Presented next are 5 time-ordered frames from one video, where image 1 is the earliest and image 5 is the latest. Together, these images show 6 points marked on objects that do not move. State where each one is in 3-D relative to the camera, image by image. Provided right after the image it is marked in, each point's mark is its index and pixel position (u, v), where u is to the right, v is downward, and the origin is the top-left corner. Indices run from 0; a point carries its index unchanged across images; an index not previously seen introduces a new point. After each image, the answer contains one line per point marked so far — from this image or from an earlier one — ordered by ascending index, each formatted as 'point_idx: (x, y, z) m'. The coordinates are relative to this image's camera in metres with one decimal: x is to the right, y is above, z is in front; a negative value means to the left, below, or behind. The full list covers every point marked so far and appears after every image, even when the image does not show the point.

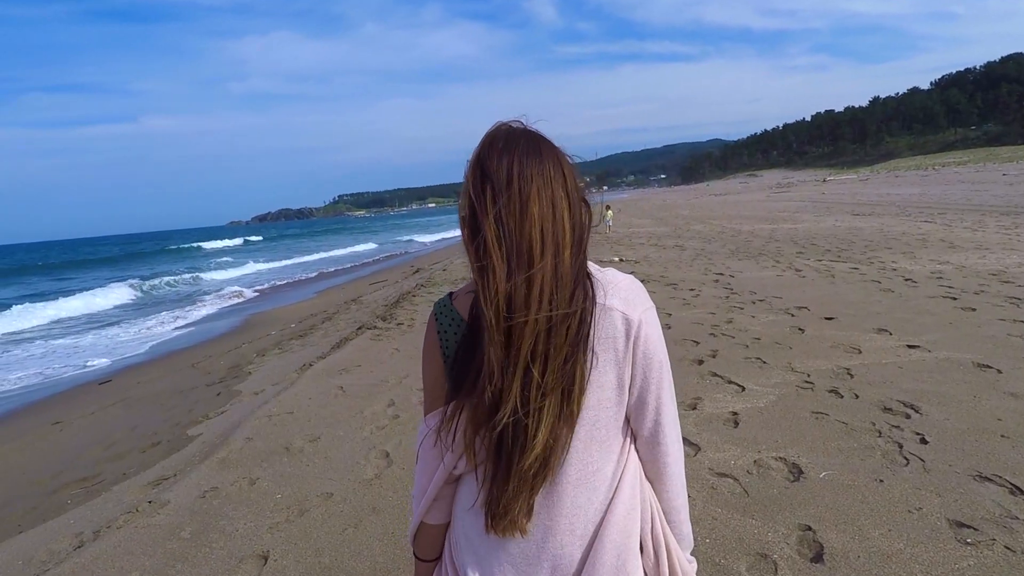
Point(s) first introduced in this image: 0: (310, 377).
0: (-1.8, -0.8, +5.8) m
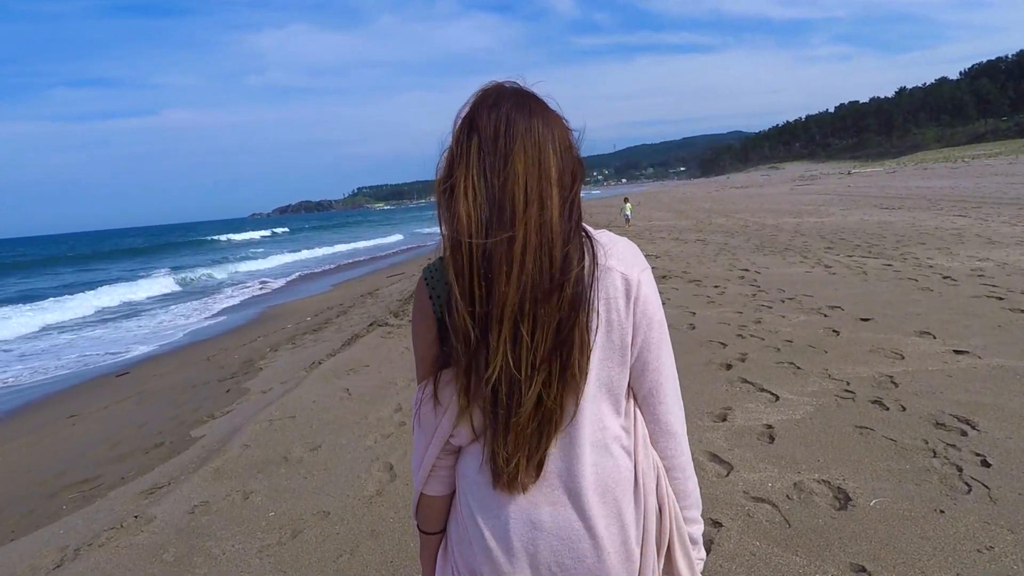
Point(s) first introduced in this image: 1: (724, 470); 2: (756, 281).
0: (-1.6, -0.7, +5.5) m
1: (+1.0, -0.9, +3.3) m
2: (+3.3, +0.1, +9.0) m
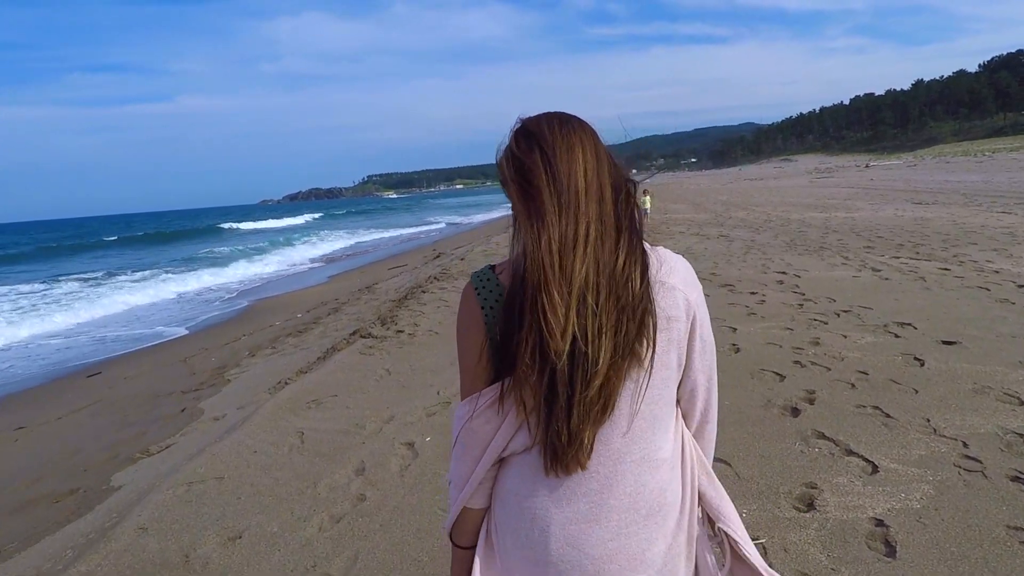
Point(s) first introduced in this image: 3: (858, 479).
0: (-1.6, -0.8, +4.4) m
1: (+1.0, -1.0, +2.1) m
2: (+3.4, 0.0, +7.8) m
3: (+1.6, -0.9, +3.0) m
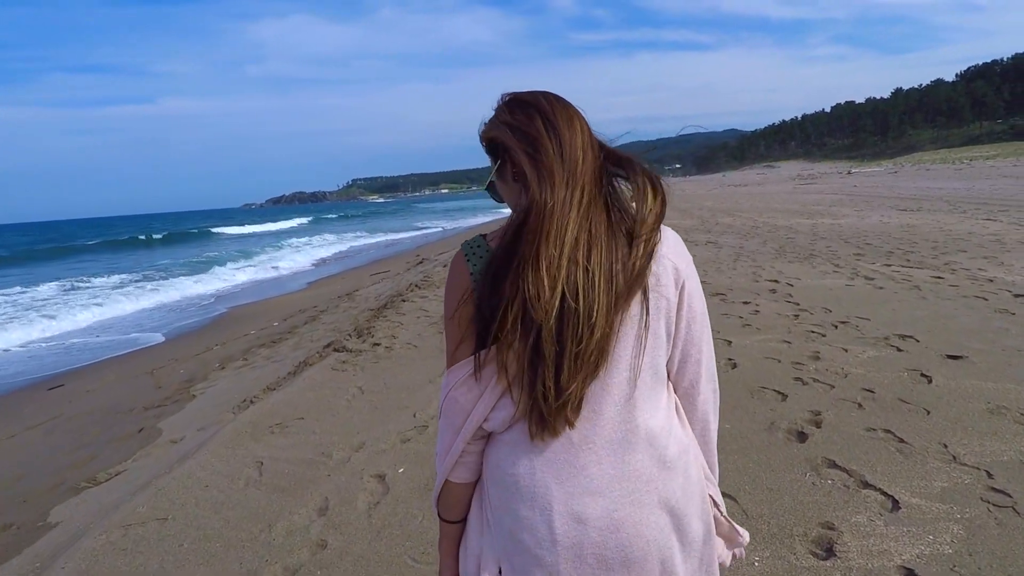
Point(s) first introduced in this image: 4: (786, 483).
0: (-1.7, -0.9, +4.0) m
1: (+1.0, -1.1, +1.8) m
2: (+3.2, -0.1, +7.5) m
3: (+1.5, -0.9, +2.7) m
4: (+1.3, -0.9, +3.0) m
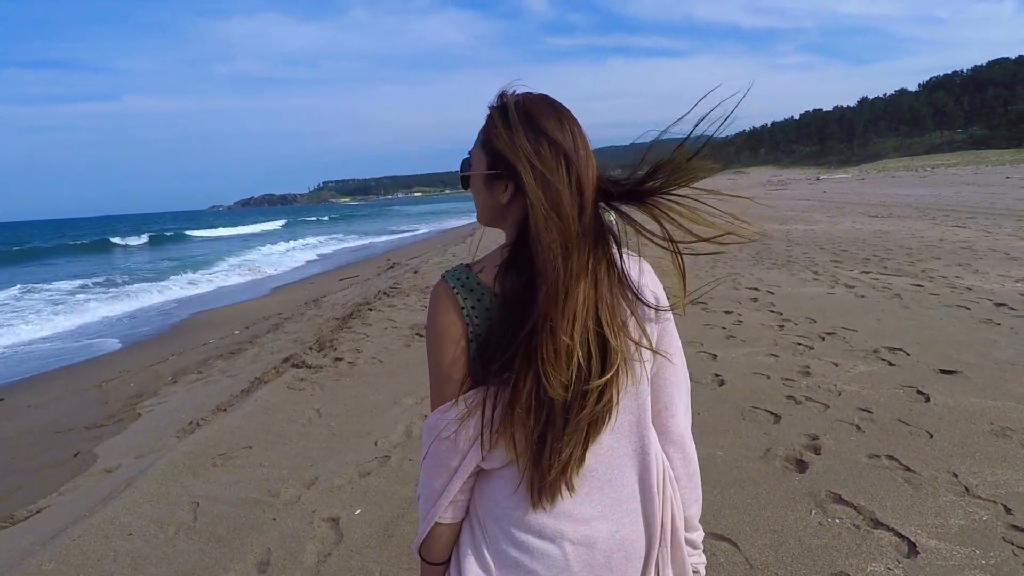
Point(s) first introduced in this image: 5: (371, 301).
0: (-1.9, -1.0, +3.6) m
1: (+0.9, -1.2, +1.5) m
2: (+2.9, -0.2, +7.3) m
3: (+1.4, -1.0, +2.4) m
4: (+1.2, -1.0, +2.7) m
5: (-2.1, -0.2, +9.9) m
